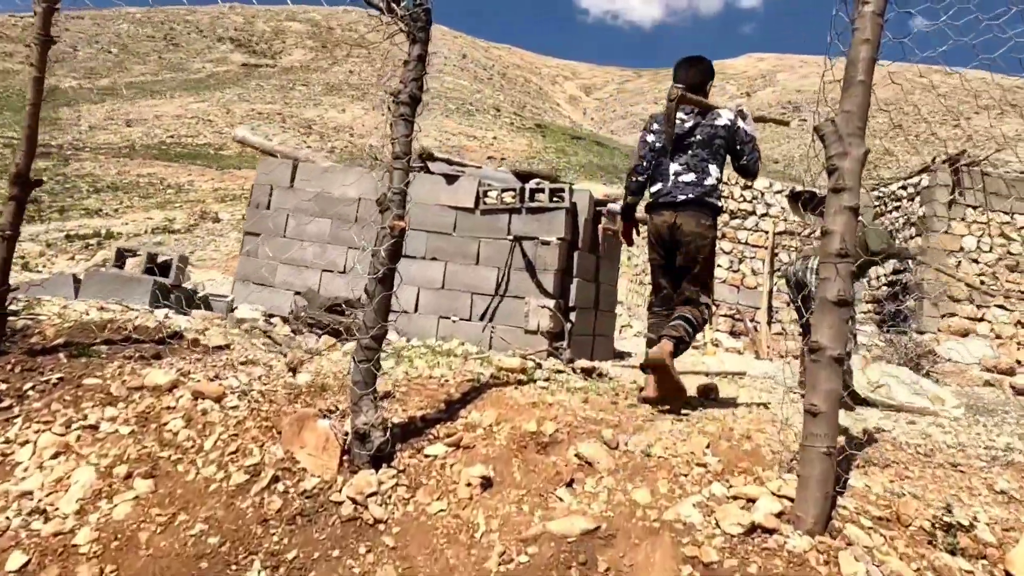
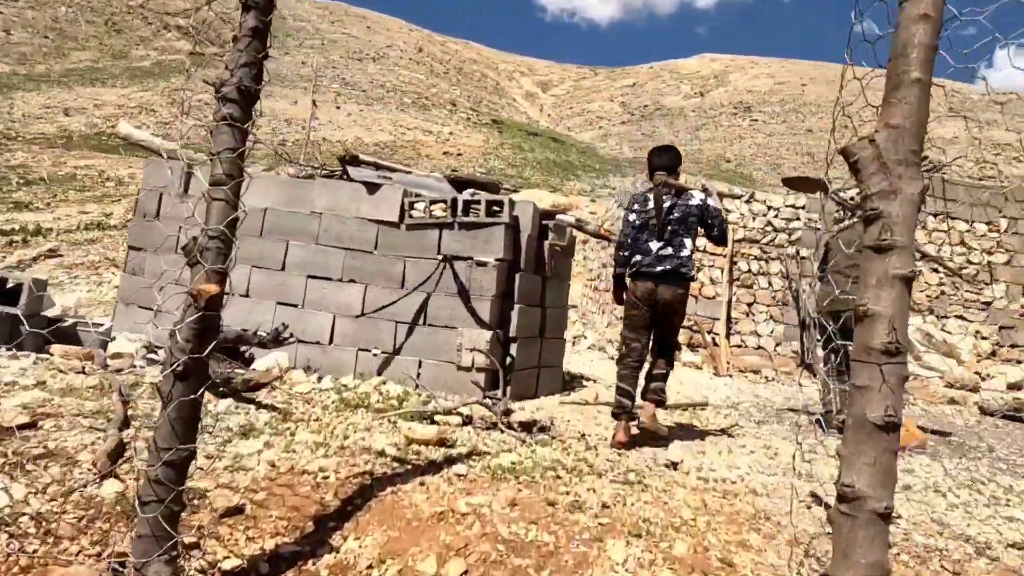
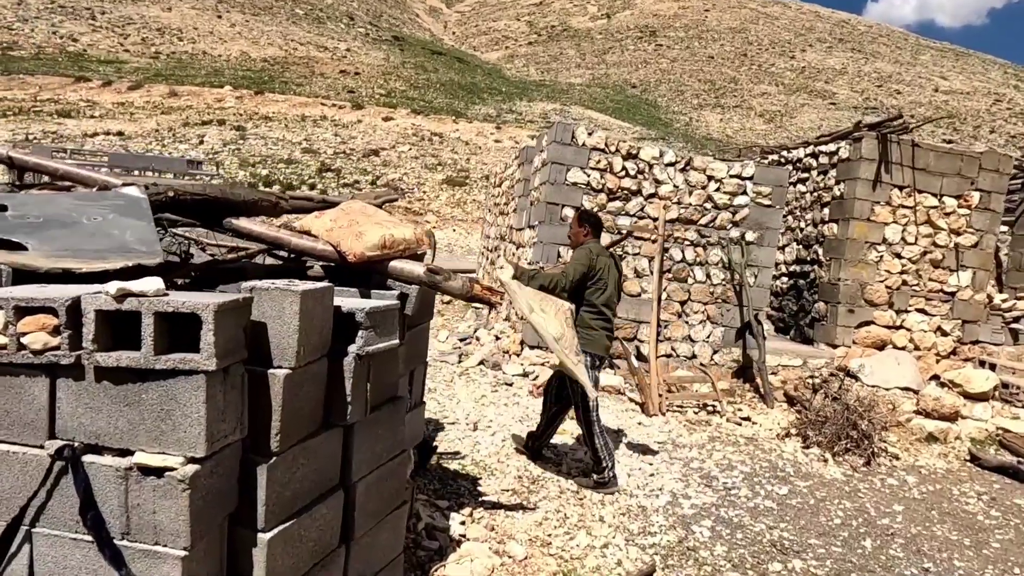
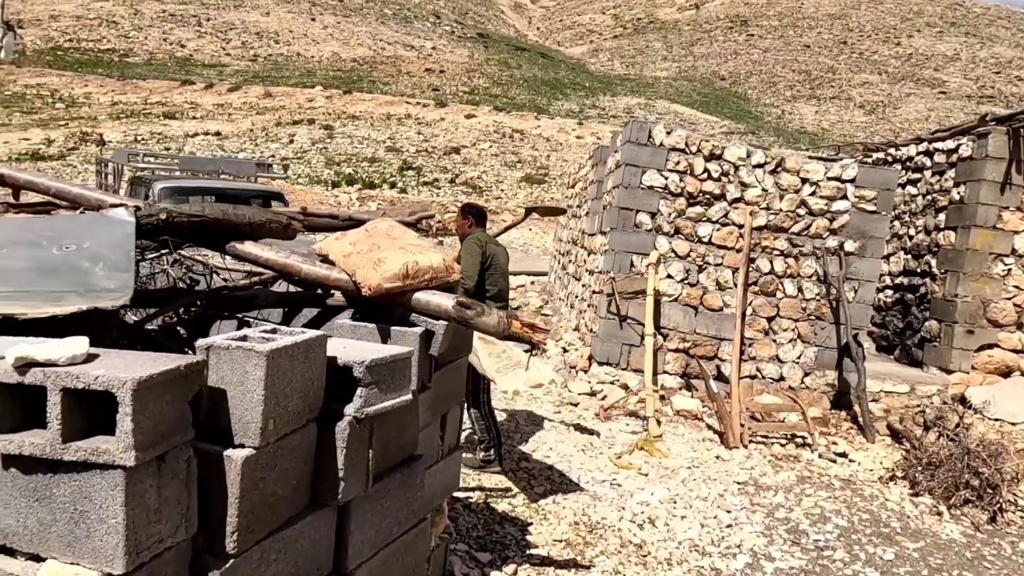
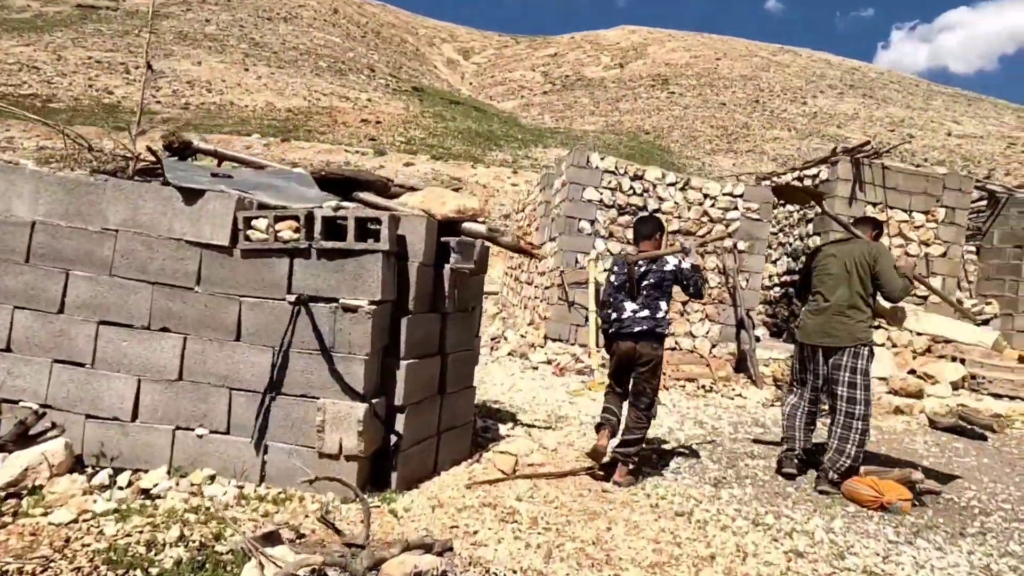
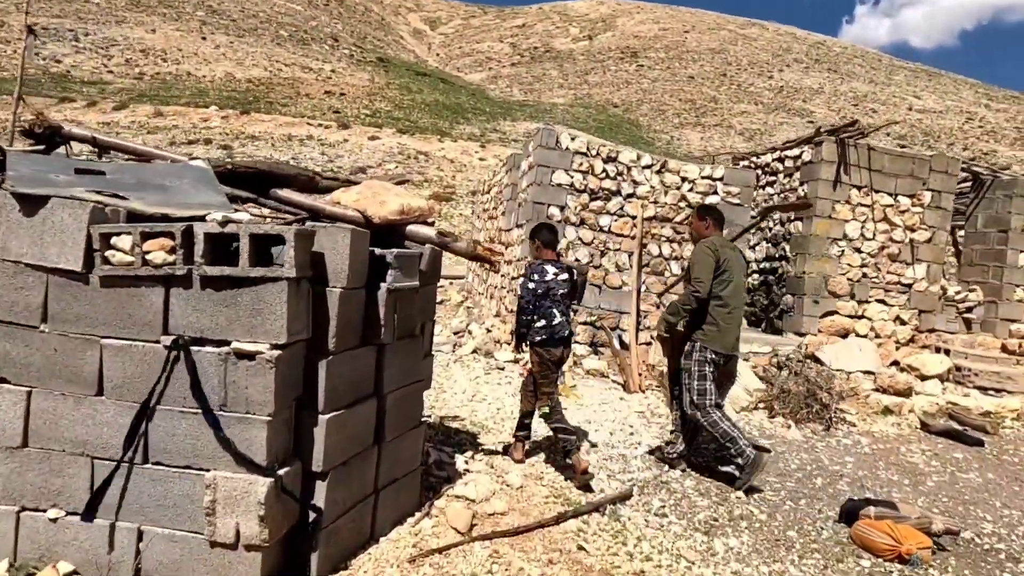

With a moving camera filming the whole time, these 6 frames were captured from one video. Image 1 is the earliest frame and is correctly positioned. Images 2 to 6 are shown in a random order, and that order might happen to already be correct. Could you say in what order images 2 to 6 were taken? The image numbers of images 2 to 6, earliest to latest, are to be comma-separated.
2, 5, 6, 3, 4
